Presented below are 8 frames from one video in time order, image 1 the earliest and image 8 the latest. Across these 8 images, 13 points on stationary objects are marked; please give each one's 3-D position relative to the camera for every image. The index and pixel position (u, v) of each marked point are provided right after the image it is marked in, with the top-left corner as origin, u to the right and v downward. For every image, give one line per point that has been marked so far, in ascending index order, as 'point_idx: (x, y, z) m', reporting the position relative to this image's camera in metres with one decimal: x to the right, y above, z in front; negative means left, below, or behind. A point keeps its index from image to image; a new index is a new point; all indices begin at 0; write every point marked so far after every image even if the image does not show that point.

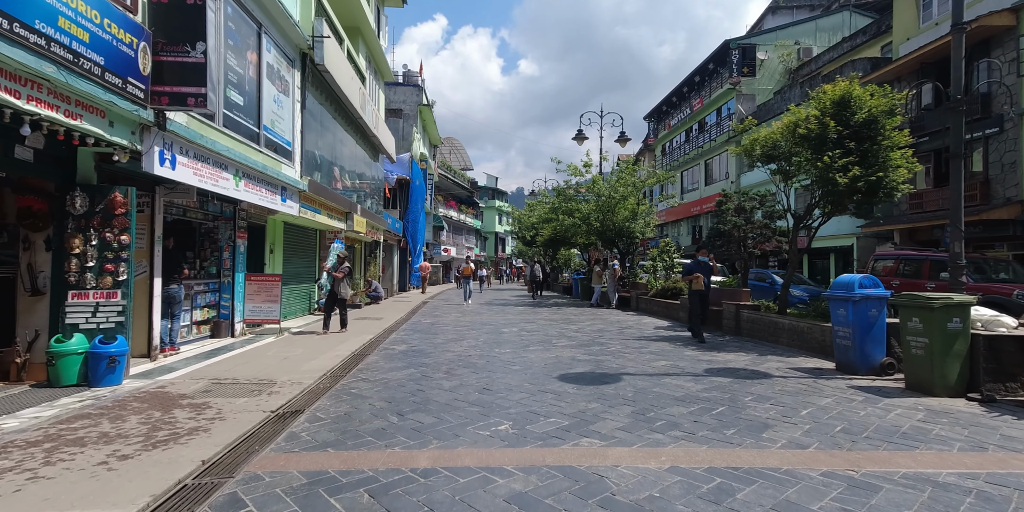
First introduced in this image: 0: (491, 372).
0: (-0.2, -1.4, +6.2) m
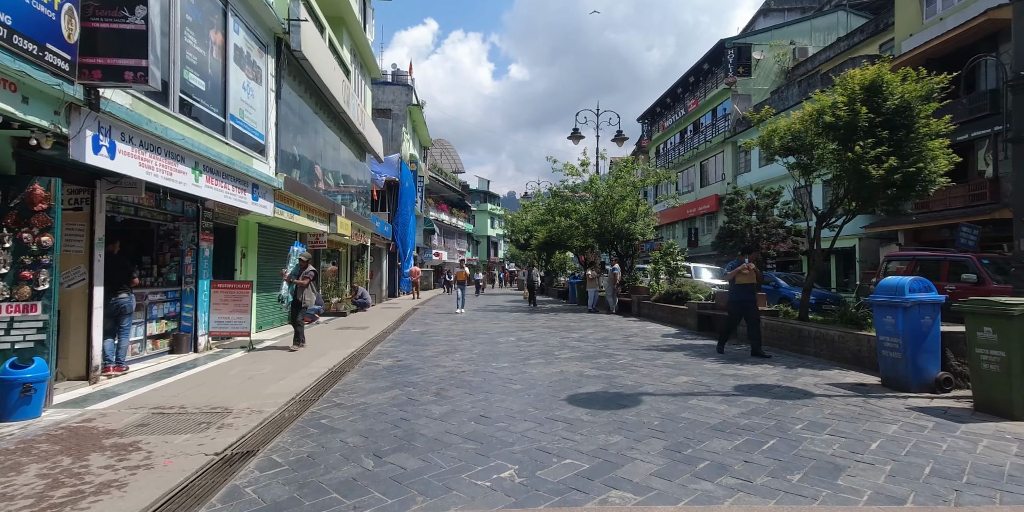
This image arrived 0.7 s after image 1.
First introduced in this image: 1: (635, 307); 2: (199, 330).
0: (-0.2, -1.4, +5.4) m
1: (+3.4, -1.4, +14.6) m
2: (-4.9, -1.2, +8.3) m
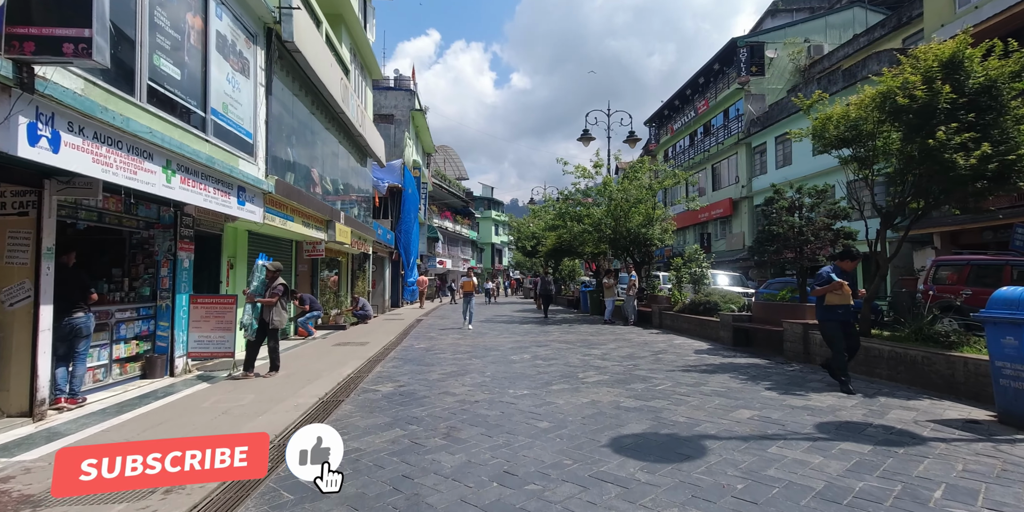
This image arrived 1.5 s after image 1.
0: (0.0, -1.5, +4.3) m
1: (+3.7, -1.6, +13.5) m
2: (-4.6, -1.3, +7.4) m
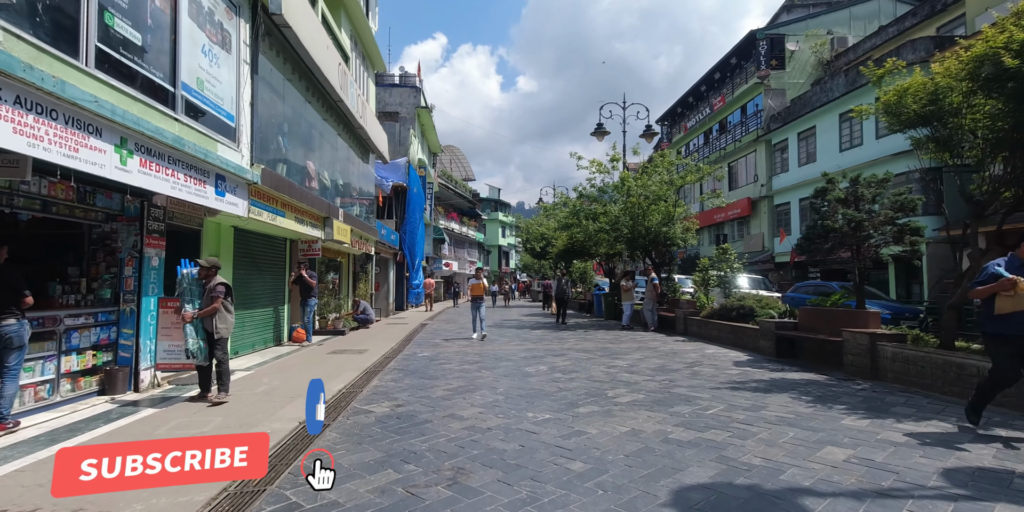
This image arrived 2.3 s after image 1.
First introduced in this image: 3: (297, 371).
0: (+0.1, -1.4, +3.3) m
1: (+3.9, -1.6, +12.4) m
2: (-4.4, -1.3, +6.4) m
3: (-3.2, -1.7, +8.0) m
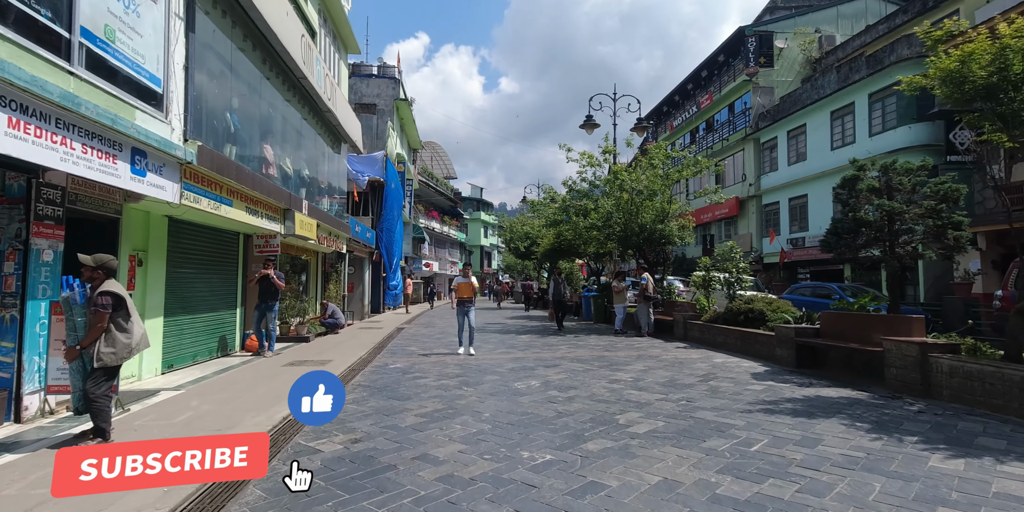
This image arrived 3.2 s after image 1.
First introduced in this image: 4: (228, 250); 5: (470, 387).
0: (+0.1, -1.4, +2.1) m
1: (+3.6, -1.6, +11.4) m
2: (-4.5, -1.2, +5.0) m
3: (-3.4, -1.7, +6.7) m
4: (-5.2, +0.1, +9.9) m
5: (-0.5, -1.6, +6.7) m
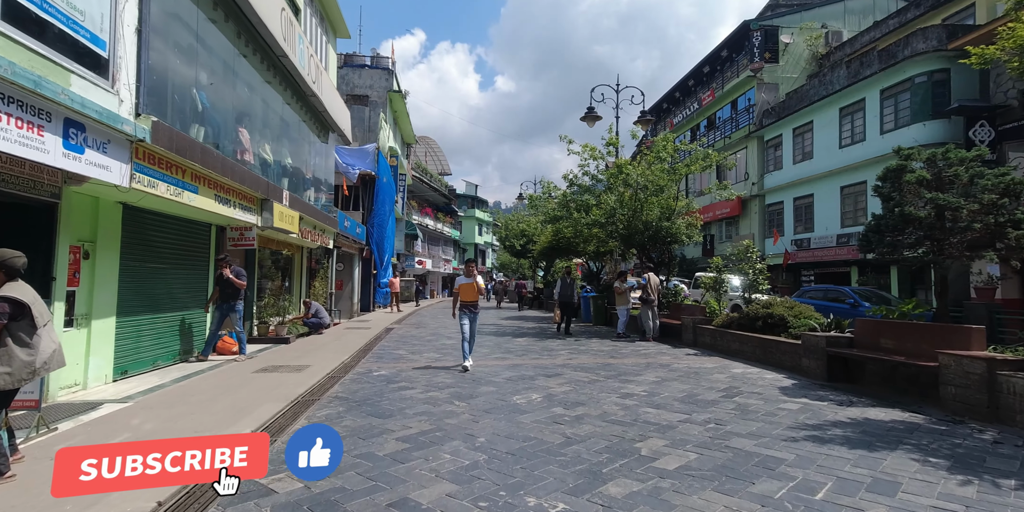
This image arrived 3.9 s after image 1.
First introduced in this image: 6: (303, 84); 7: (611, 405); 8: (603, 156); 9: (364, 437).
0: (+0.2, -1.3, +1.3) m
1: (+3.5, -1.5, +10.6) m
2: (-4.5, -1.1, +4.1) m
3: (-3.4, -1.6, +5.8) m
4: (-5.2, +0.2, +9.0) m
5: (-0.5, -1.6, +5.9) m
6: (-4.8, +3.9, +12.5) m
7: (+1.0, -1.5, +5.6) m
8: (+2.4, +2.6, +14.1) m
9: (-1.3, -1.5, +4.7) m
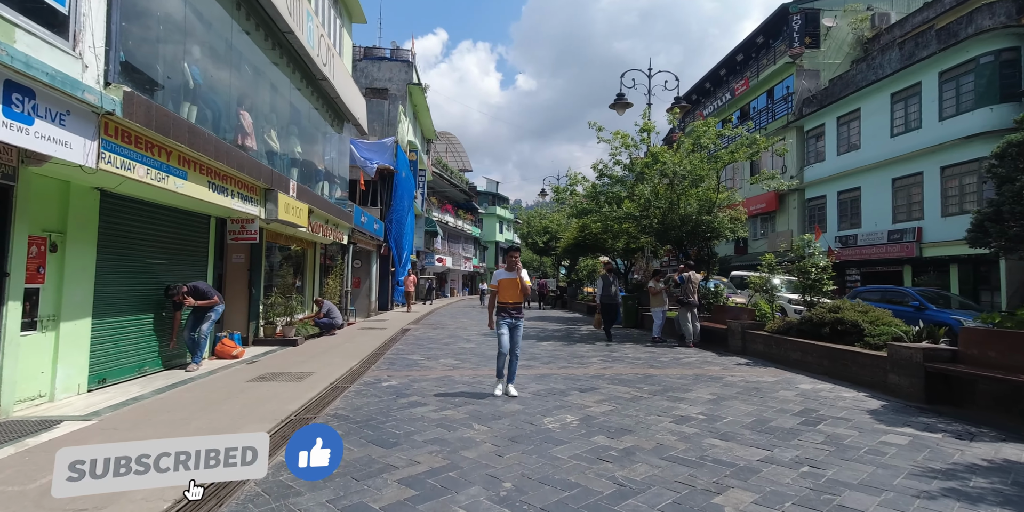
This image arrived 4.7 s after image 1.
0: (+0.3, -1.3, +0.3) m
1: (+4.0, -1.5, +9.4) m
2: (-4.3, -1.0, +3.3) m
3: (-3.1, -1.5, +4.9) m
4: (-4.8, +0.3, +8.2) m
5: (-0.3, -1.5, +4.9) m
6: (-4.3, +4.0, +11.6) m
7: (+1.3, -1.5, +4.5) m
8: (+3.0, +2.7, +13.0) m
9: (-1.1, -1.5, +3.7) m
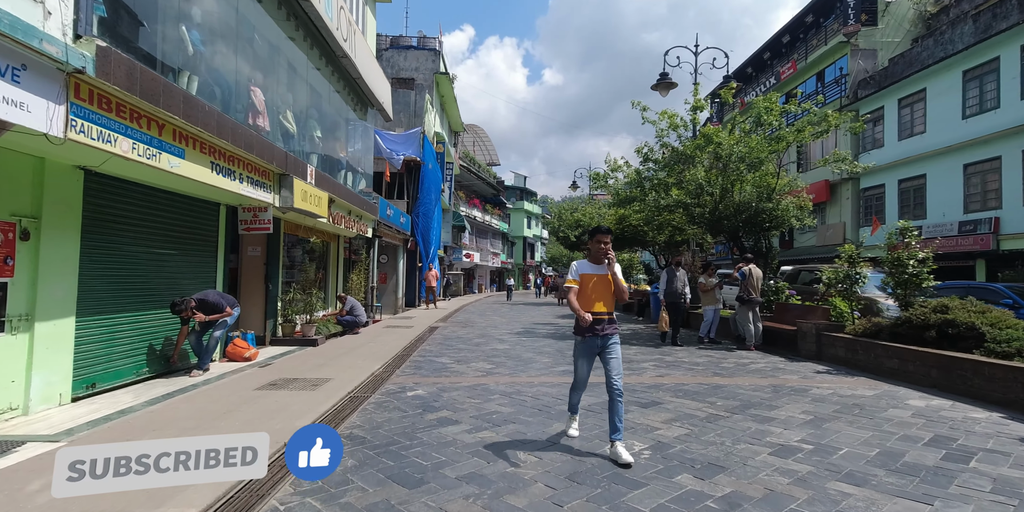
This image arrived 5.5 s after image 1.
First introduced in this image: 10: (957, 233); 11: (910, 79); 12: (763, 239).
0: (+0.4, -1.2, -0.8) m
1: (+4.6, -1.3, +8.2) m
2: (-4.0, -1.0, +2.5) m
3: (-2.7, -1.4, +4.1) m
4: (-4.3, +0.4, +7.4) m
5: (+0.1, -1.4, +3.9) m
6: (-3.5, +4.2, +10.8) m
7: (+1.7, -1.4, +3.4) m
8: (+3.8, +2.9, +11.8) m
9: (-0.7, -1.4, +2.7) m
10: (+14.0, +0.7, +16.9) m
11: (+14.1, +6.3, +19.0) m
12: (+5.3, +0.4, +11.2) m
